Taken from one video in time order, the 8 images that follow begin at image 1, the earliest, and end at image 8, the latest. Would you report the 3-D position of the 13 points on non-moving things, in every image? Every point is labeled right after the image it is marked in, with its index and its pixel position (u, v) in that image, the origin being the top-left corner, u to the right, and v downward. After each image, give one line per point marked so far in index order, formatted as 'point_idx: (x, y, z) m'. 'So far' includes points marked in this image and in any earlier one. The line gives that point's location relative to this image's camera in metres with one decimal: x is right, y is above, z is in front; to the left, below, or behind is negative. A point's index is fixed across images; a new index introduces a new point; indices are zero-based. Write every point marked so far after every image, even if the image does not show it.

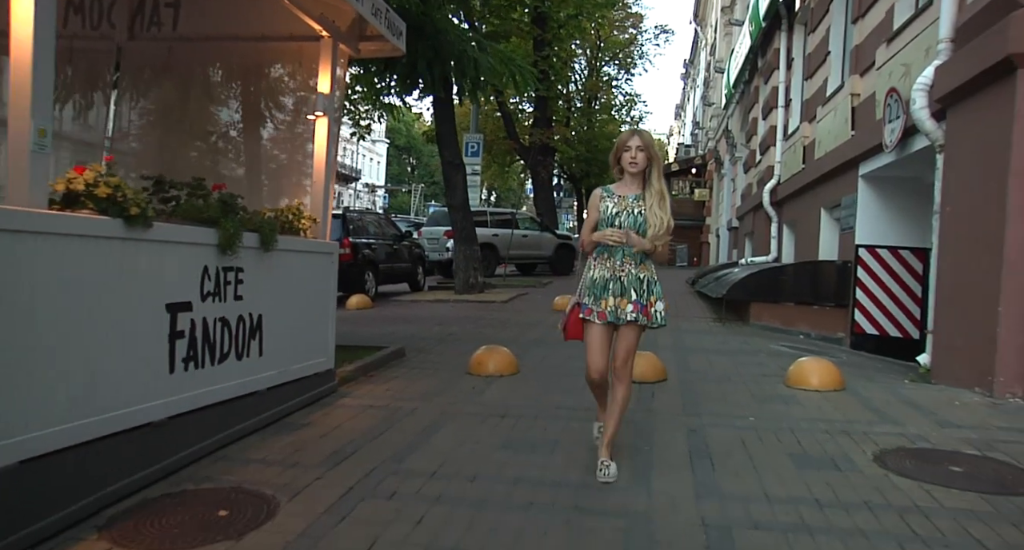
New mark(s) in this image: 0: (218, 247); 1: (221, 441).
0: (-1.7, +0.2, +4.3) m
1: (-1.7, -1.0, +4.4) m
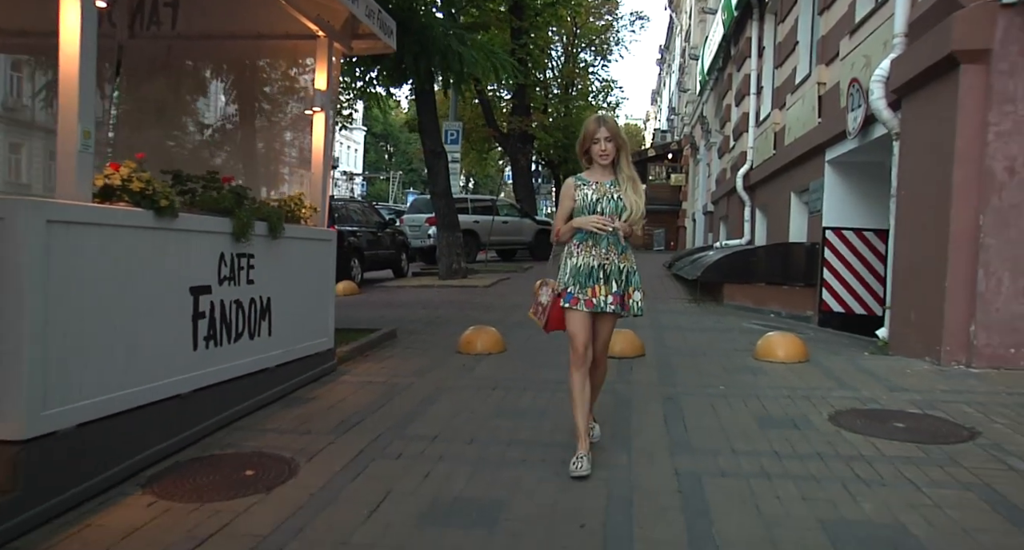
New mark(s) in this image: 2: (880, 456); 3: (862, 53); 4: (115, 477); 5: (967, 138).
0: (-1.8, +0.3, +4.7) m
1: (-1.8, -0.9, +4.8) m
2: (+2.0, -1.0, +4.0) m
3: (+4.5, +2.8, +9.4) m
4: (-2.0, -1.0, +3.7) m
5: (+3.9, +1.2, +6.2) m
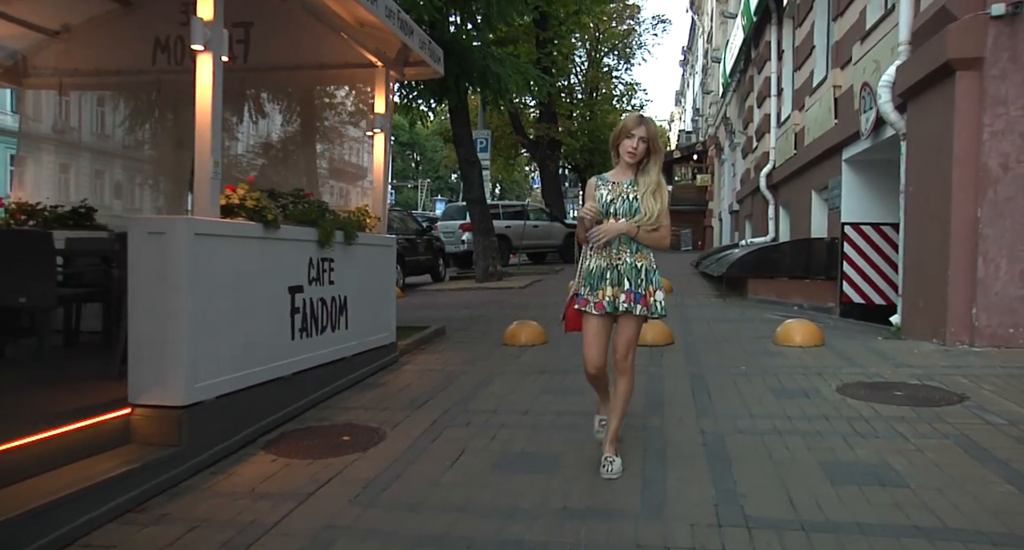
0: (-1.5, +0.2, +5.5) m
1: (-1.4, -0.9, +5.7) m
2: (+2.3, -0.9, +4.7) m
3: (+4.9, +3.0, +10.0) m
4: (-1.6, -1.0, +4.5) m
5: (+4.2, +1.3, +6.8) m
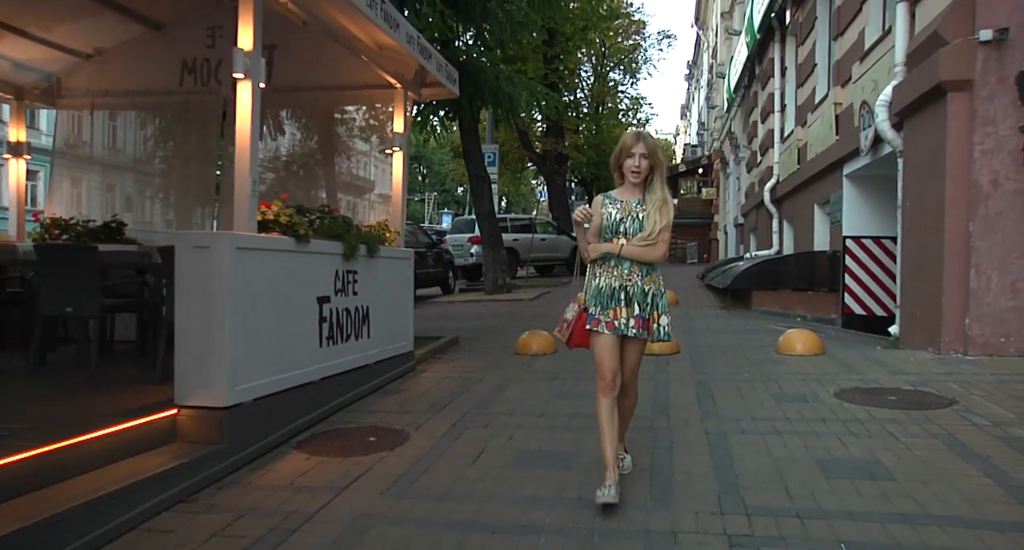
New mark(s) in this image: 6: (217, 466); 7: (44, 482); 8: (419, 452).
0: (-1.3, +0.2, +5.9) m
1: (-1.3, -1.0, +6.0) m
2: (+2.5, -1.0, +5.0) m
3: (+5.1, +2.8, +10.3) m
4: (-1.5, -1.1, +4.8) m
5: (+4.3, +1.2, +7.1) m
6: (-1.7, -1.1, +4.2) m
7: (-2.2, -0.9, +3.4) m
8: (-0.6, -1.1, +4.7) m
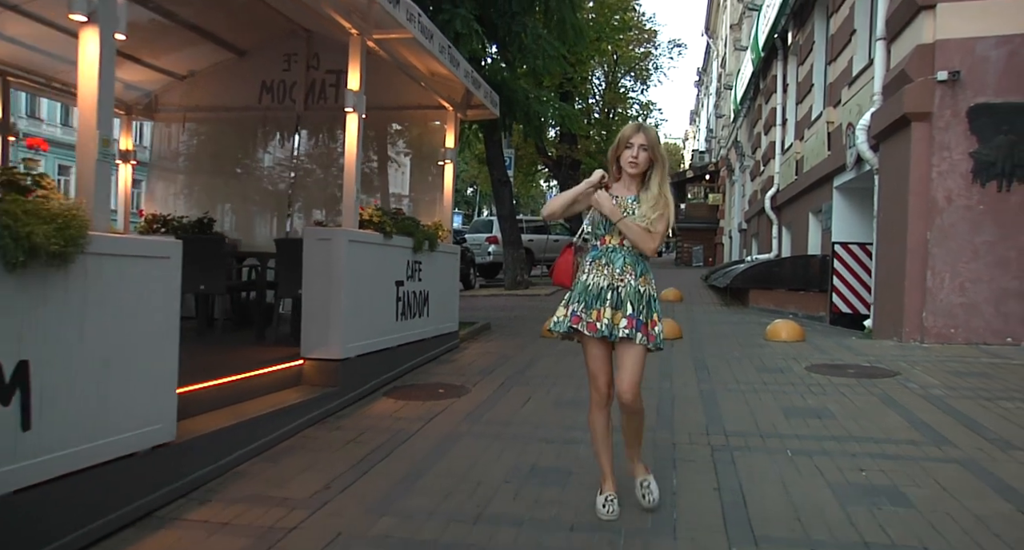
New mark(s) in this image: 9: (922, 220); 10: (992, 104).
0: (-1.0, +0.3, +7.3) m
1: (-1.0, -0.9, +7.4) m
2: (+2.8, -1.0, +6.4) m
3: (+5.5, +2.8, +11.7) m
4: (-1.2, -1.0, +6.3) m
5: (+4.7, +1.2, +8.5) m
6: (-1.4, -1.0, +5.7) m
7: (-1.8, -0.8, +4.9) m
8: (-0.3, -1.0, +6.1) m
9: (+4.8, +0.6, +8.5) m
10: (+5.4, +1.9, +8.2) m
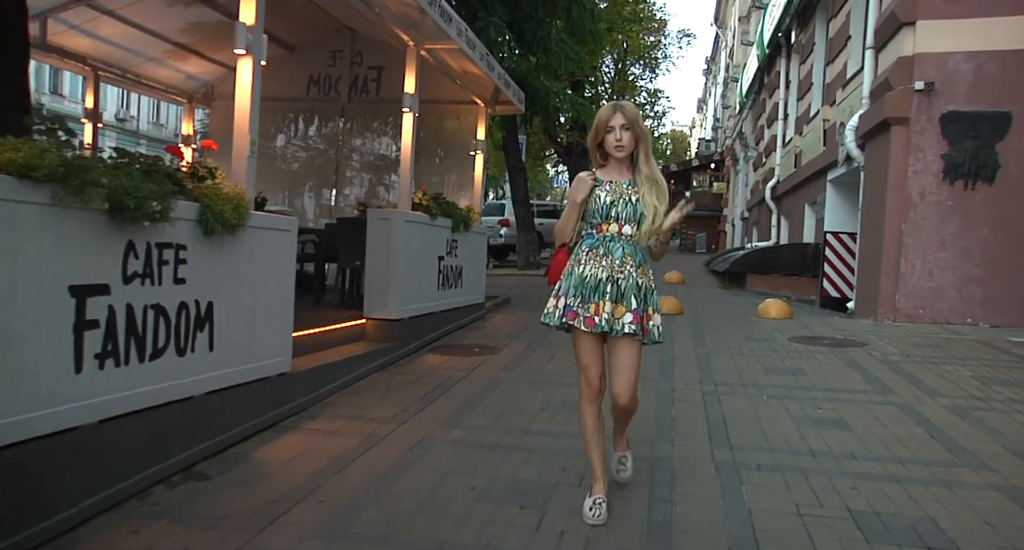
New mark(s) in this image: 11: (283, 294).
0: (-0.7, +0.5, +8.5) m
1: (-0.7, -0.6, +8.6) m
2: (+3.0, -0.8, +7.5) m
3: (+5.9, +3.0, +12.8) m
4: (-1.0, -0.7, +7.4) m
5: (+5.0, +1.3, +9.6) m
6: (-1.1, -0.7, +6.8) m
7: (-1.6, -0.6, +6.0) m
8: (0.0, -0.8, +7.3) m
9: (+5.1, +0.8, +9.6) m
10: (+5.7, +2.1, +9.3) m
11: (-1.5, -0.1, +4.8) m
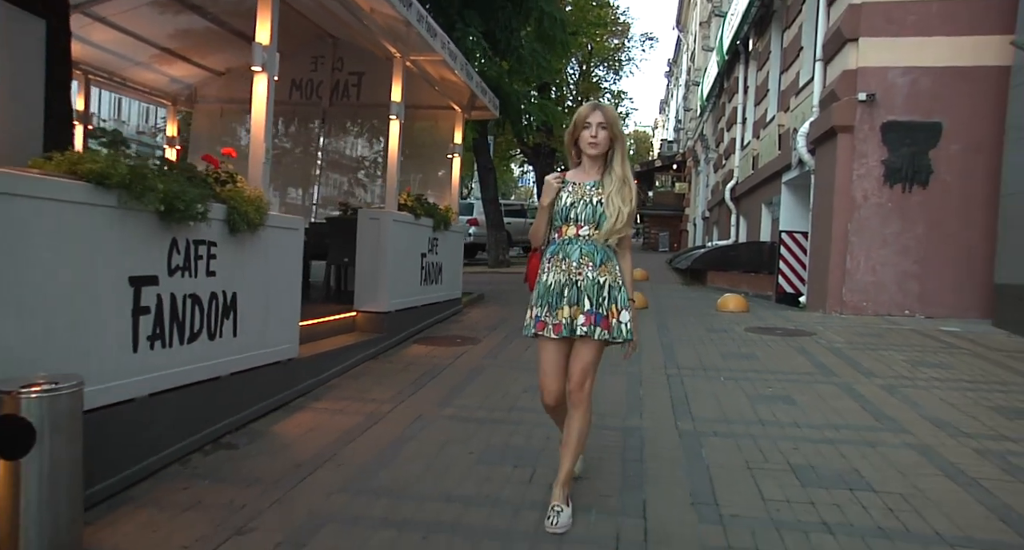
0: (-1.0, +0.6, +9.0) m
1: (-1.0, -0.6, +9.1) m
2: (+2.8, -0.7, +8.3) m
3: (+5.4, +3.1, +13.6) m
4: (-1.2, -0.7, +8.0) m
5: (+4.7, +1.4, +10.4) m
6: (-1.3, -0.7, +7.4) m
7: (-1.7, -0.5, +6.5) m
8: (-0.2, -0.8, +7.8) m
9: (+4.7, +0.9, +10.4) m
10: (+5.4, +2.1, +10.1) m
11: (-1.6, -0.1, +5.3) m
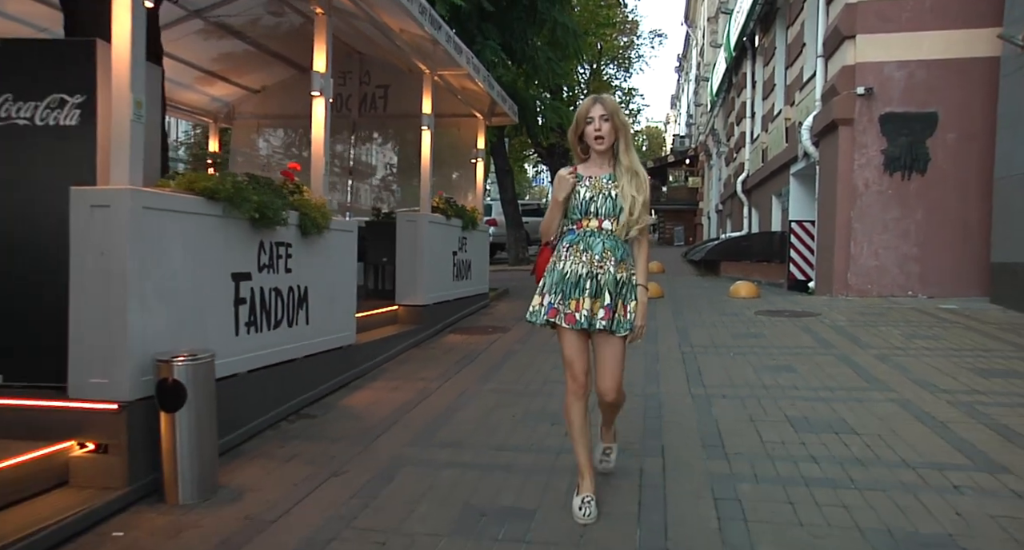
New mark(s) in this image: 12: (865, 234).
0: (-0.7, +0.6, +9.7) m
1: (-0.6, -0.5, +9.9) m
2: (+3.1, -0.6, +8.9) m
3: (+5.7, +3.3, +14.2) m
4: (-0.9, -0.6, +8.7) m
5: (+5.0, +1.6, +11.0) m
6: (-1.0, -0.7, +8.1) m
7: (-1.5, -0.5, +7.3) m
8: (+0.1, -0.7, +8.5) m
9: (+5.0, +1.1, +11.0) m
10: (+5.6, +2.4, +10.7) m
11: (-1.4, -0.1, +6.1) m
12: (+5.3, +0.6, +10.9) m
